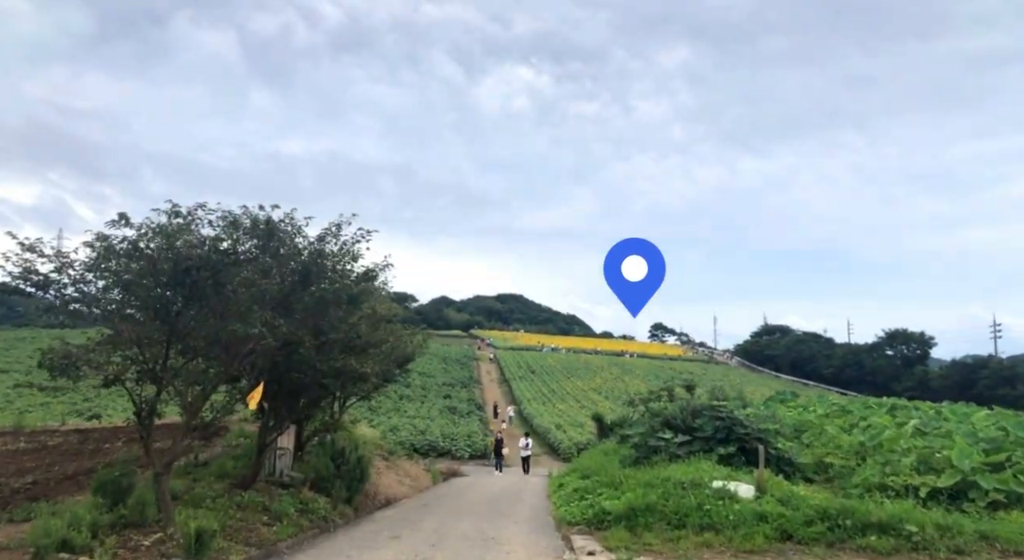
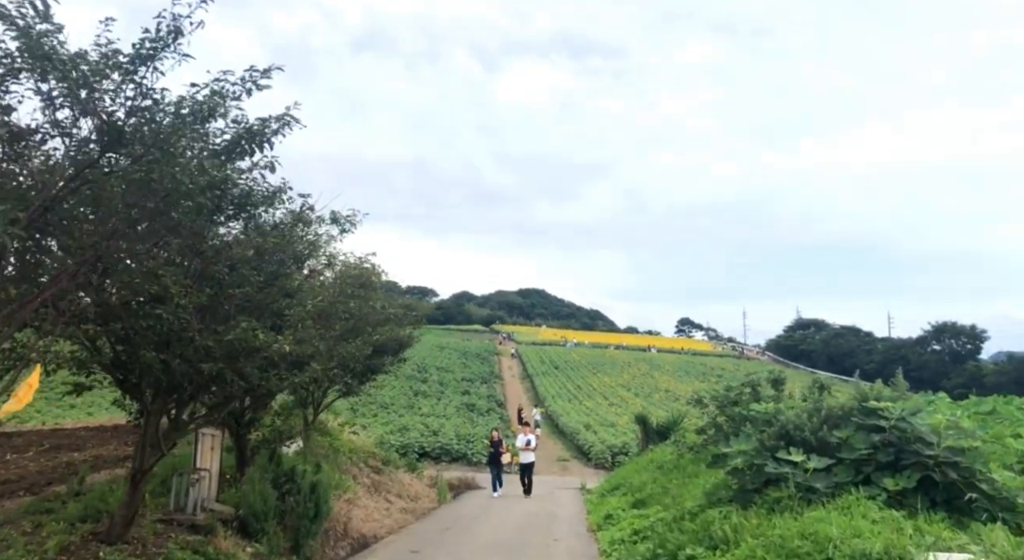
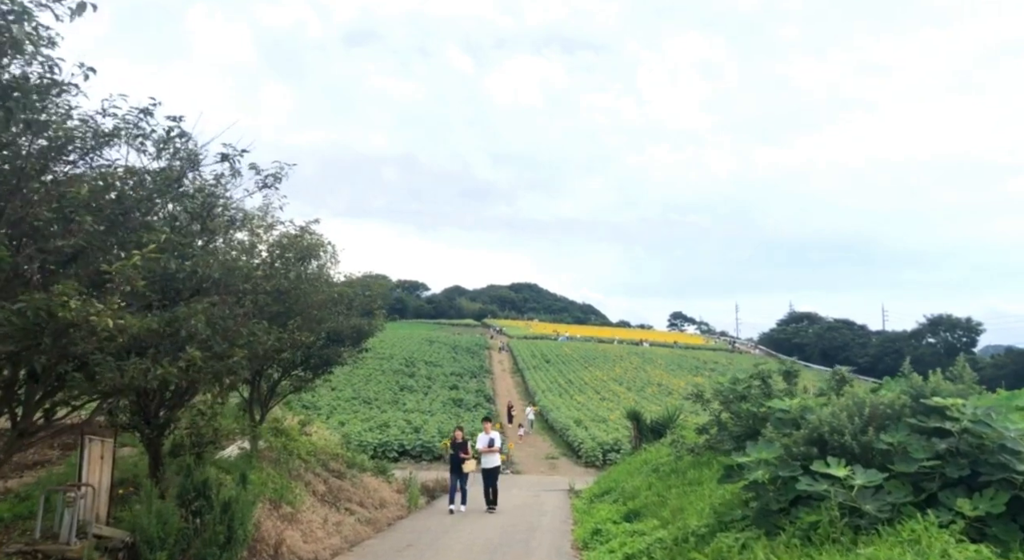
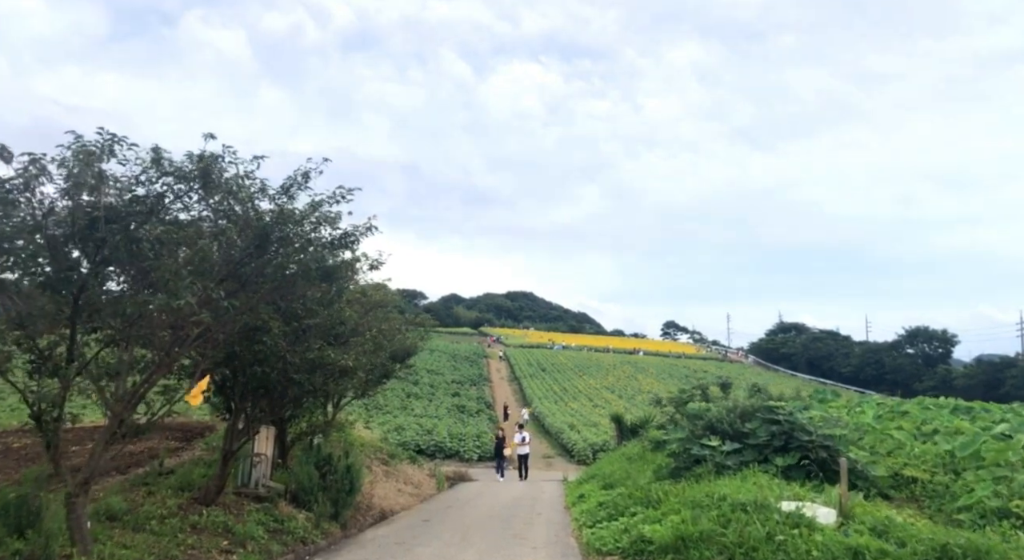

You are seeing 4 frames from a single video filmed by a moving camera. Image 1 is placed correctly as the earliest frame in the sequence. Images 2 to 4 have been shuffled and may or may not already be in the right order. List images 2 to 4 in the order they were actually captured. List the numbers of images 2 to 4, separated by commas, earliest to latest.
4, 2, 3
